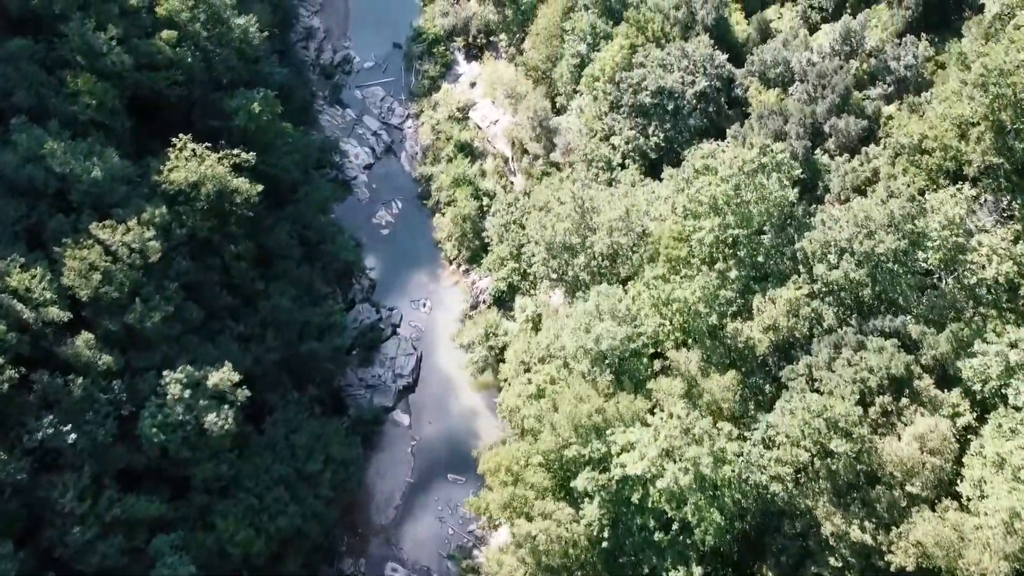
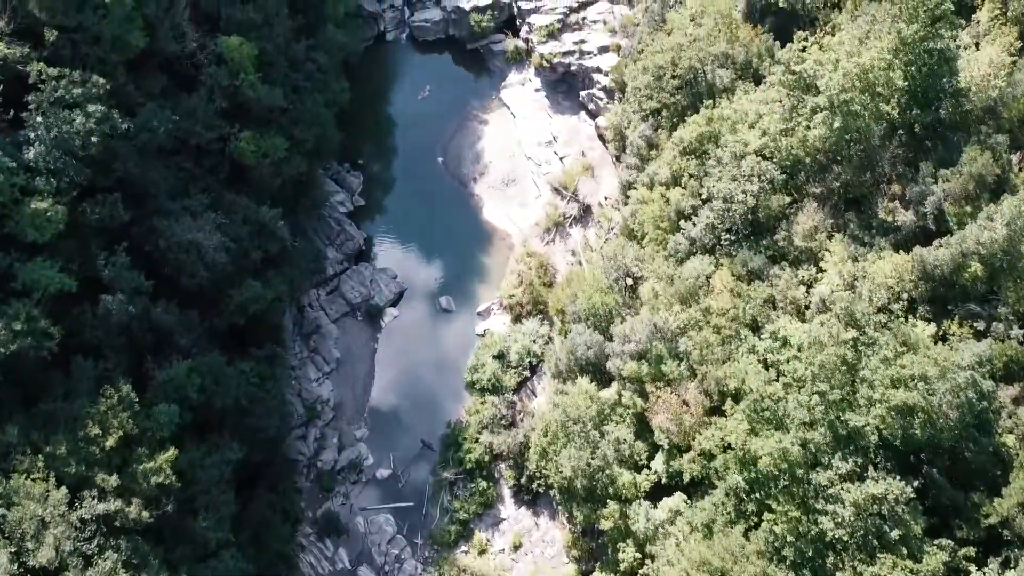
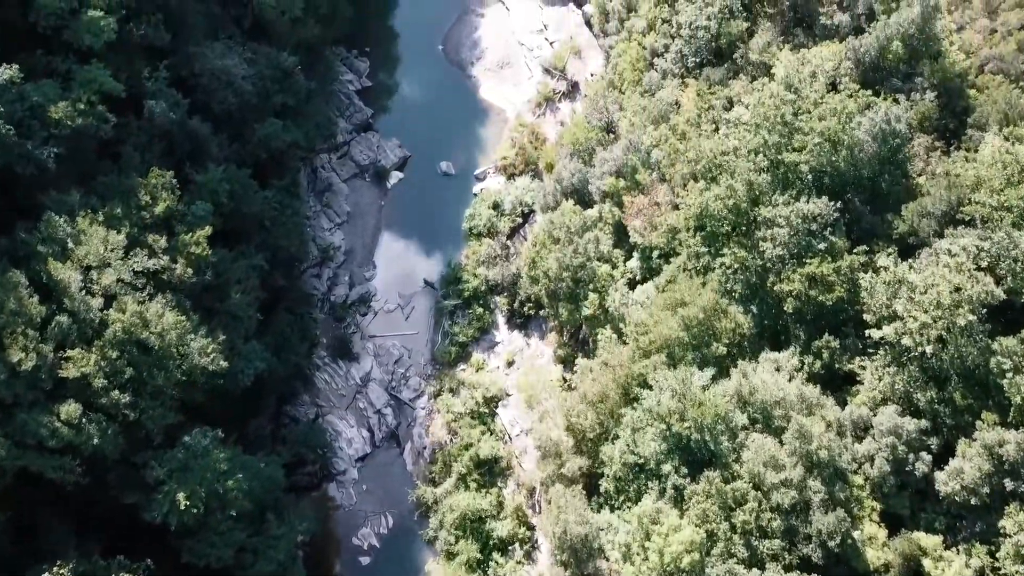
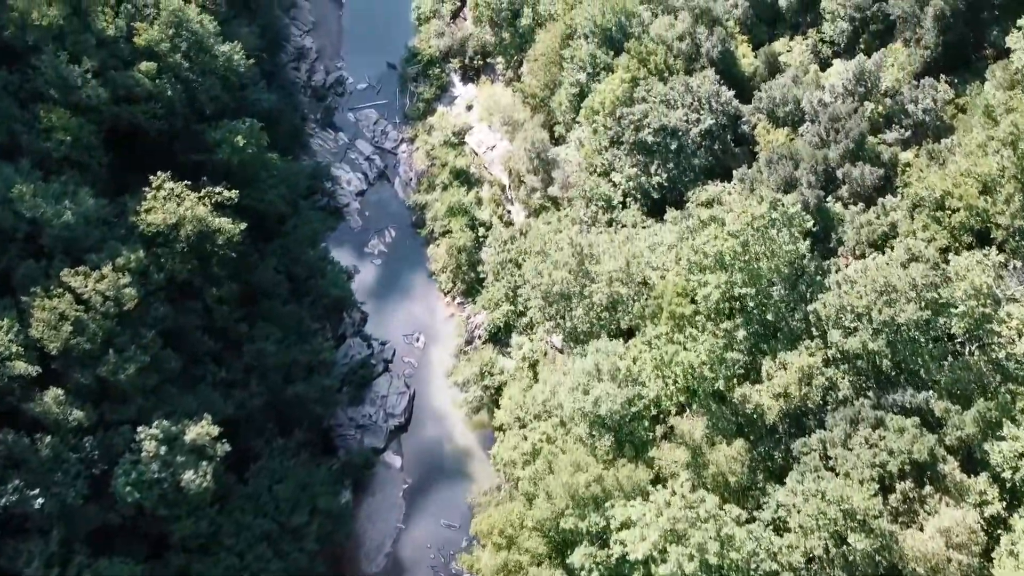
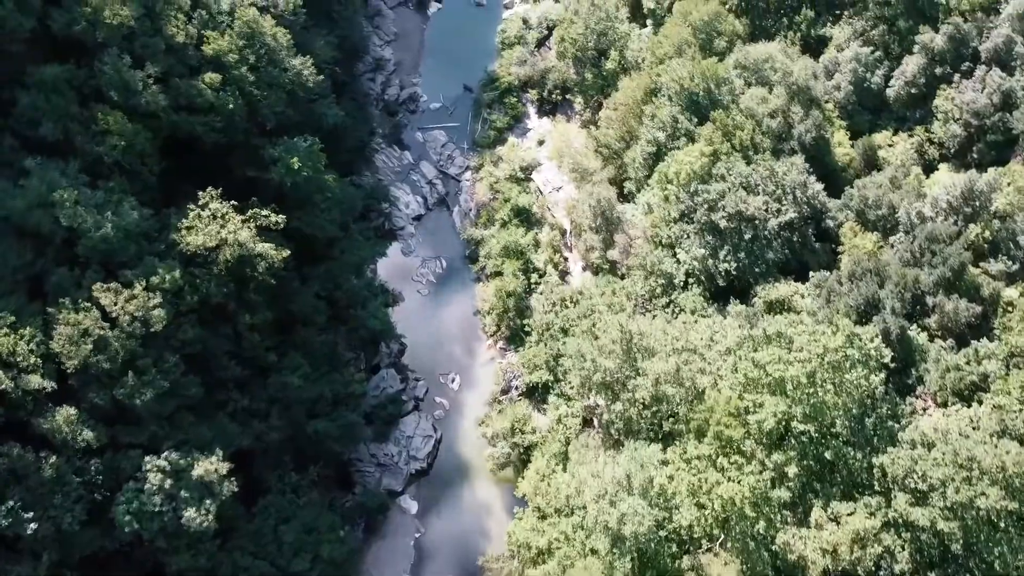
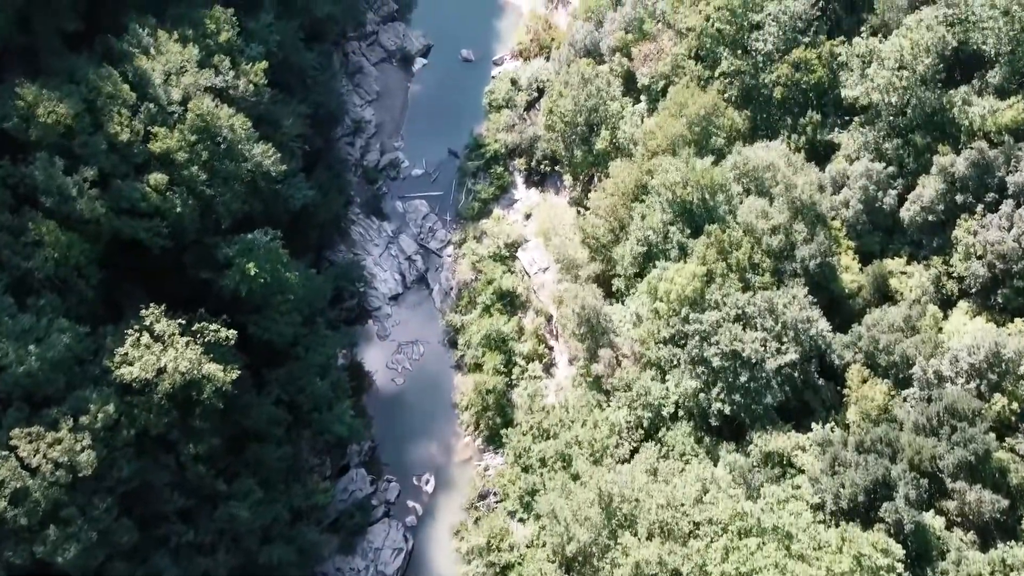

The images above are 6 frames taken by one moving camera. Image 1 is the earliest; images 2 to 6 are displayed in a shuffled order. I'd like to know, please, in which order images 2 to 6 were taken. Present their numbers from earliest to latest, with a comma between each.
4, 5, 6, 3, 2
